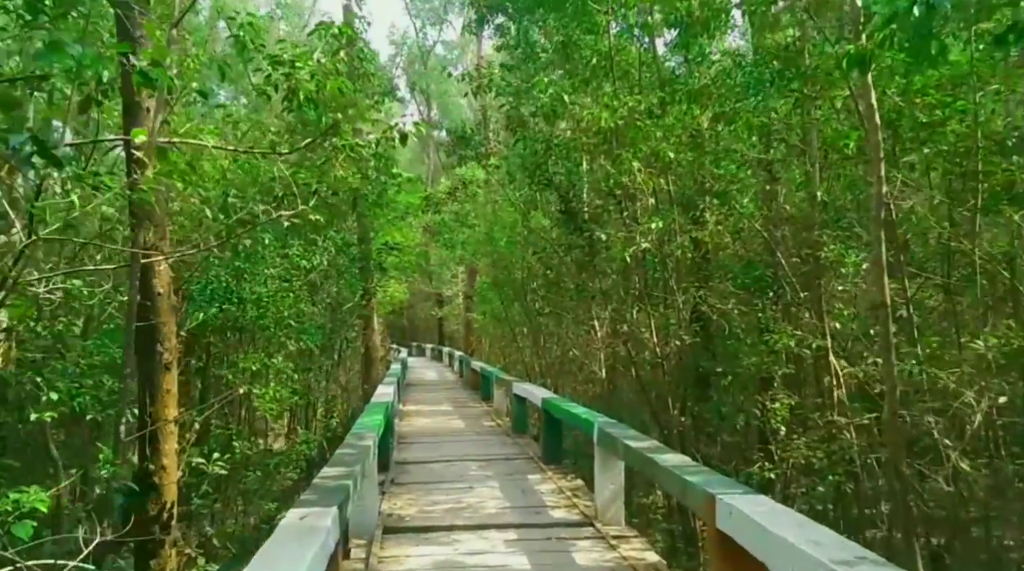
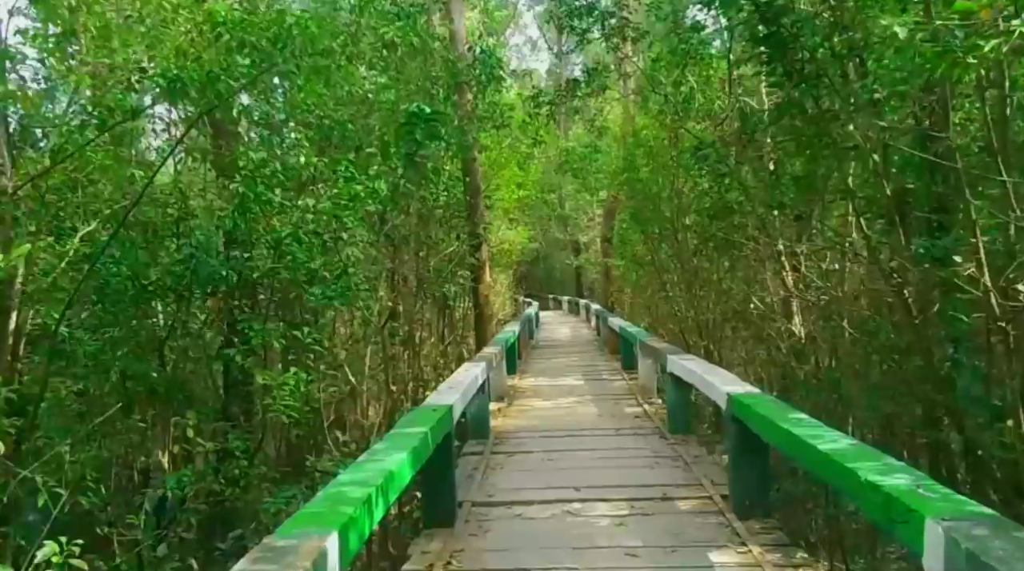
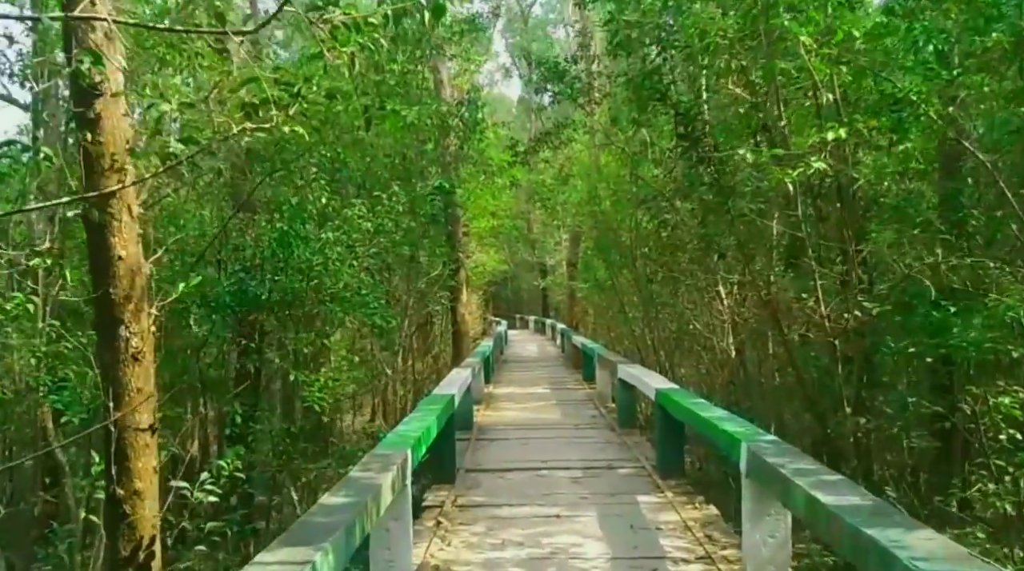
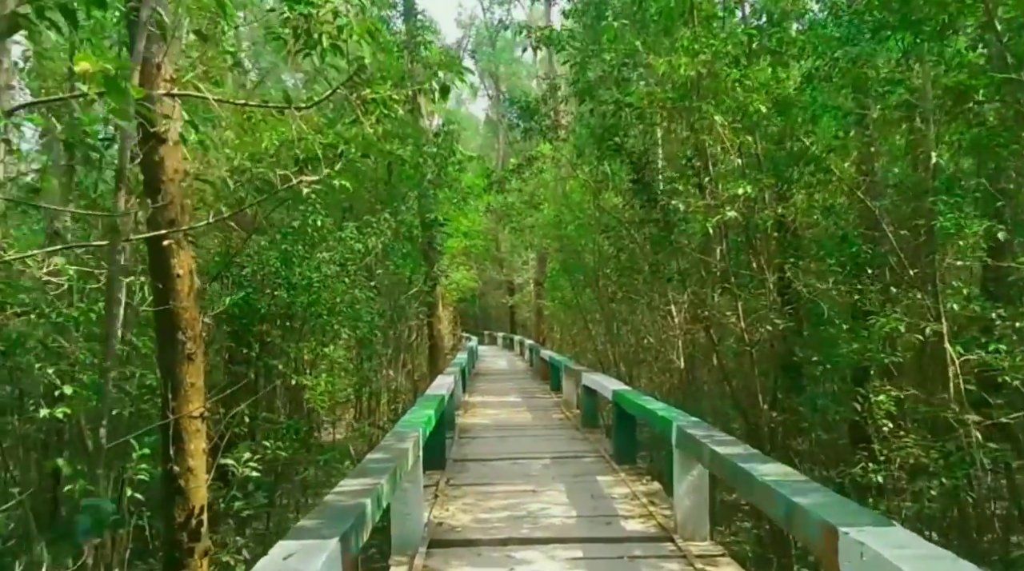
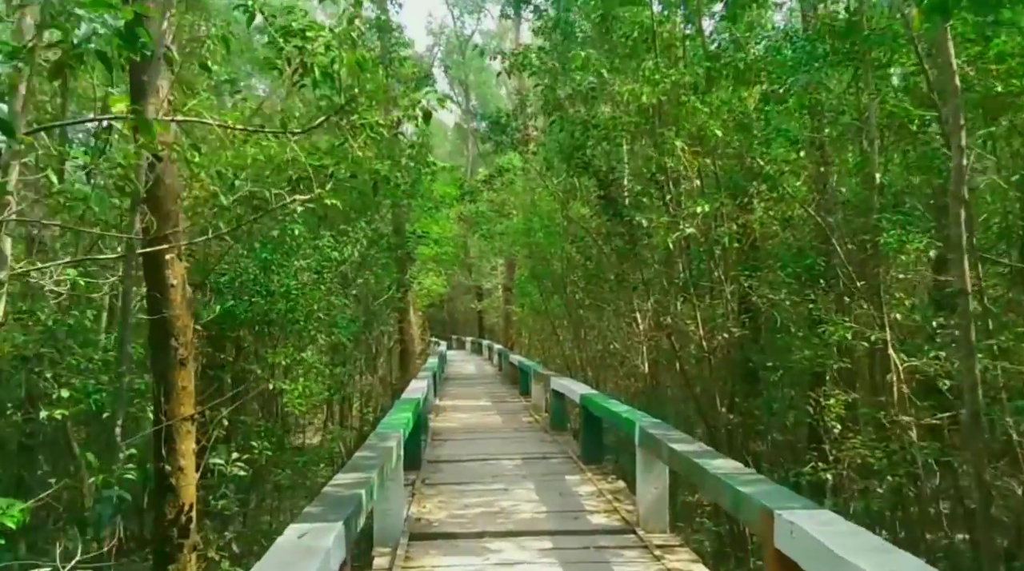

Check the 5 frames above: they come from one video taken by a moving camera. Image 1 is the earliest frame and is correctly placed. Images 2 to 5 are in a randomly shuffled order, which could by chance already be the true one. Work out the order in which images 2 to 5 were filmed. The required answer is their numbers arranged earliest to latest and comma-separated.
5, 4, 3, 2
